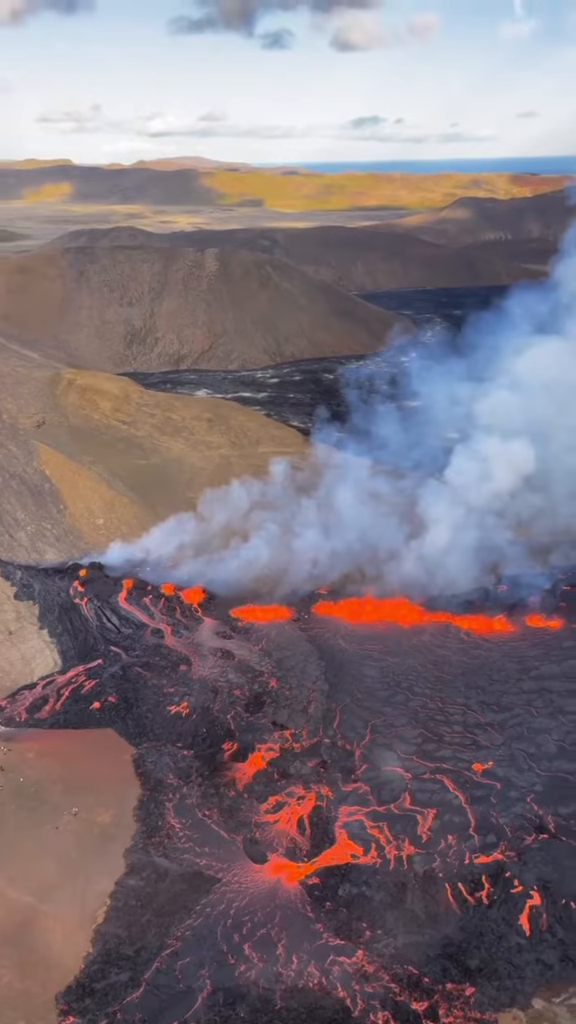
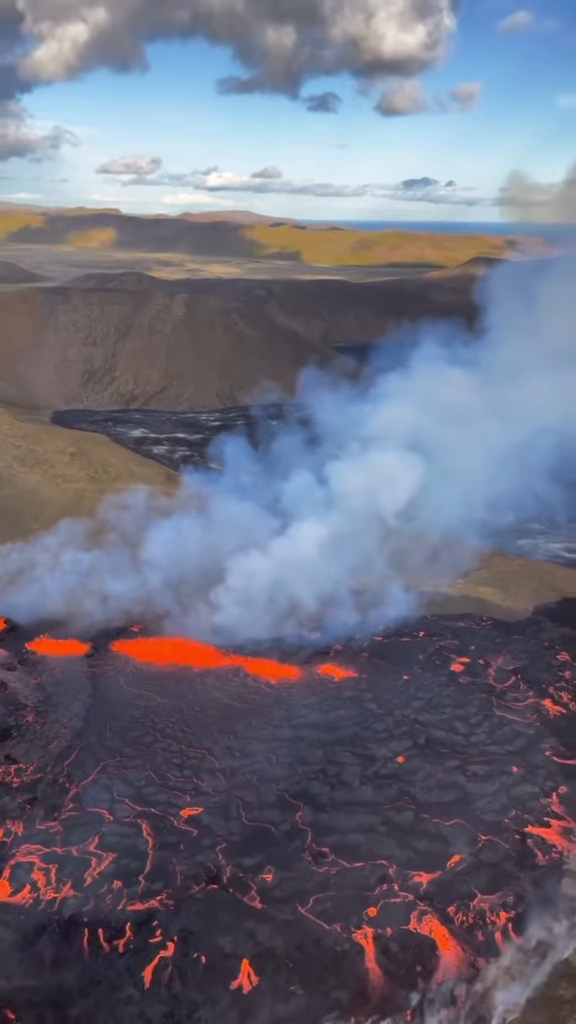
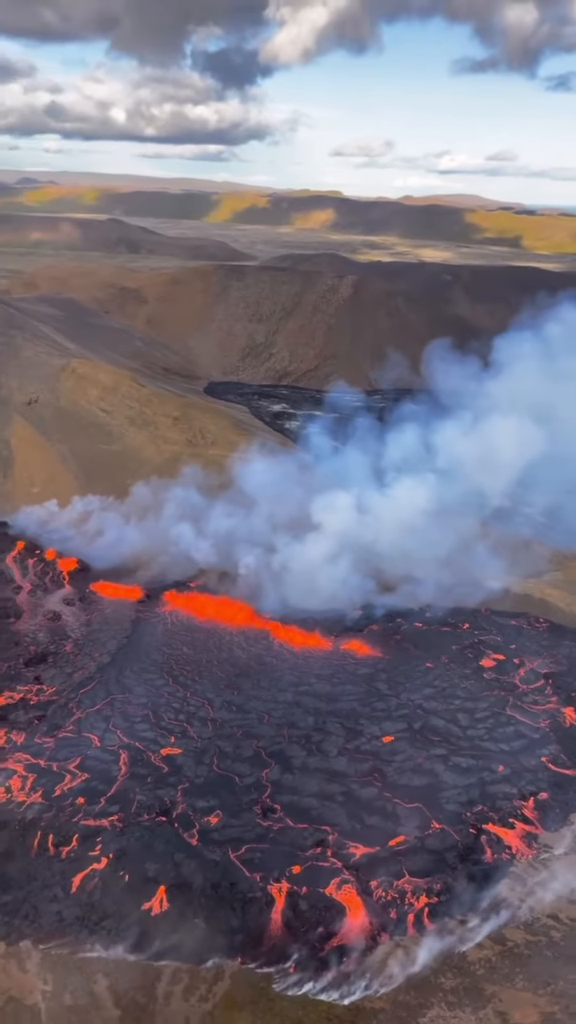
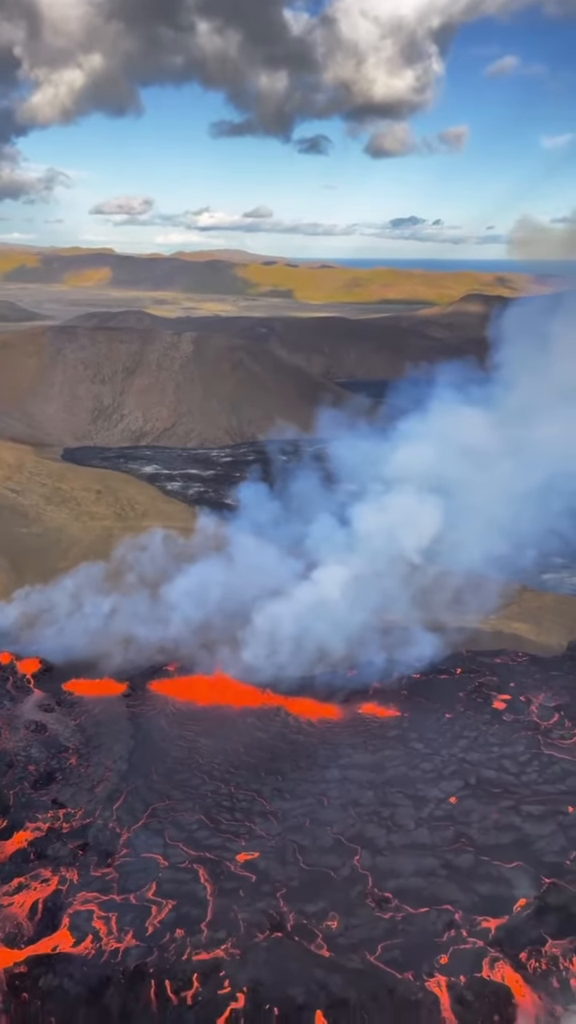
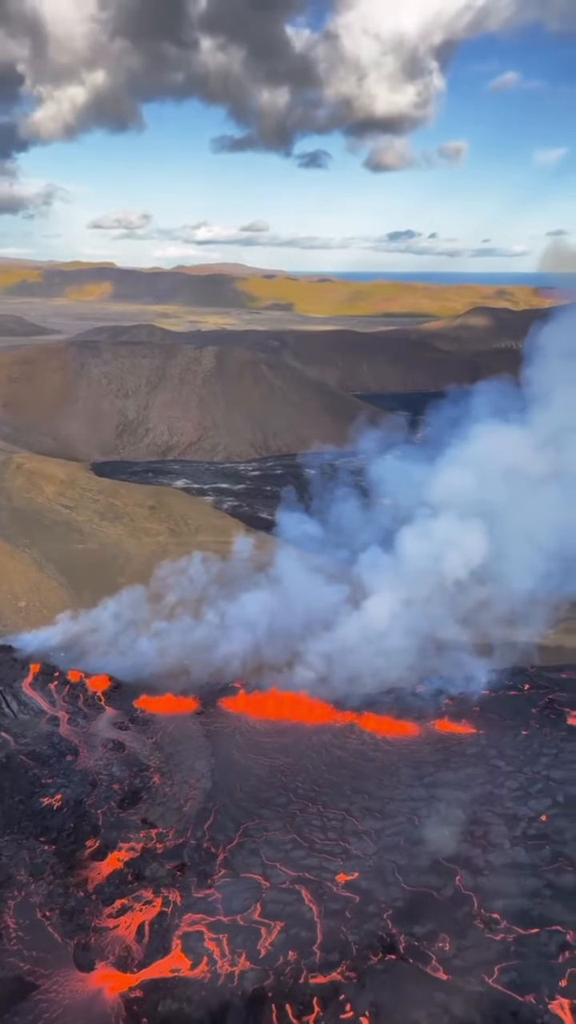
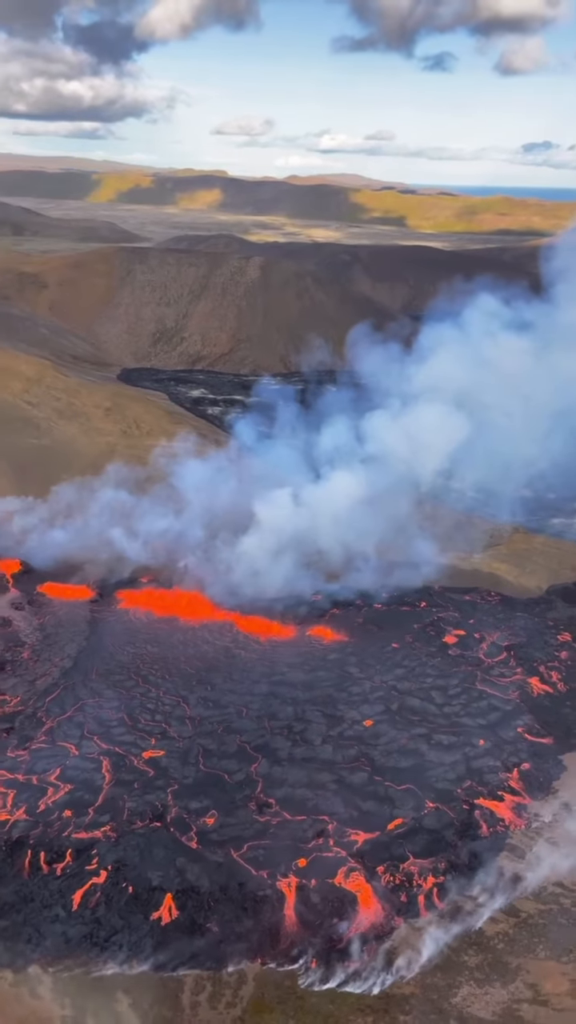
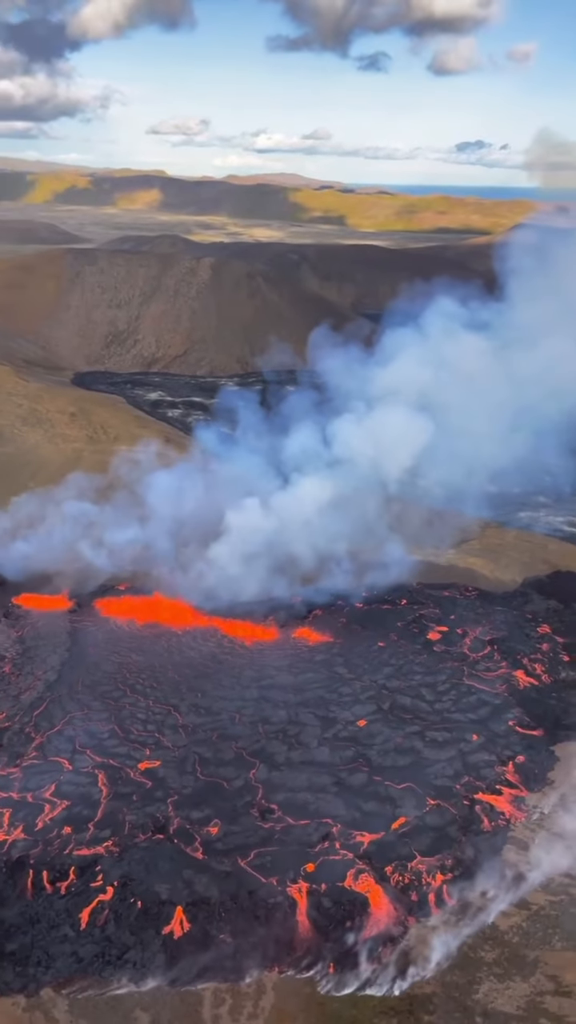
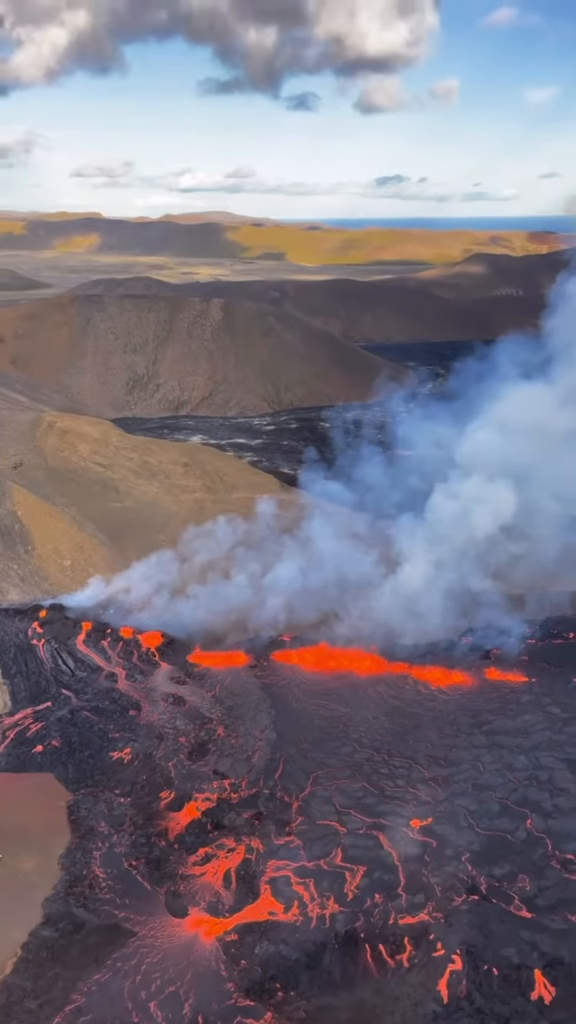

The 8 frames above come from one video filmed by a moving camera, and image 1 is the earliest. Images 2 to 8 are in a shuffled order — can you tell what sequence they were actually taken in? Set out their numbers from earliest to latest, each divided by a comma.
8, 5, 4, 2, 7, 6, 3
